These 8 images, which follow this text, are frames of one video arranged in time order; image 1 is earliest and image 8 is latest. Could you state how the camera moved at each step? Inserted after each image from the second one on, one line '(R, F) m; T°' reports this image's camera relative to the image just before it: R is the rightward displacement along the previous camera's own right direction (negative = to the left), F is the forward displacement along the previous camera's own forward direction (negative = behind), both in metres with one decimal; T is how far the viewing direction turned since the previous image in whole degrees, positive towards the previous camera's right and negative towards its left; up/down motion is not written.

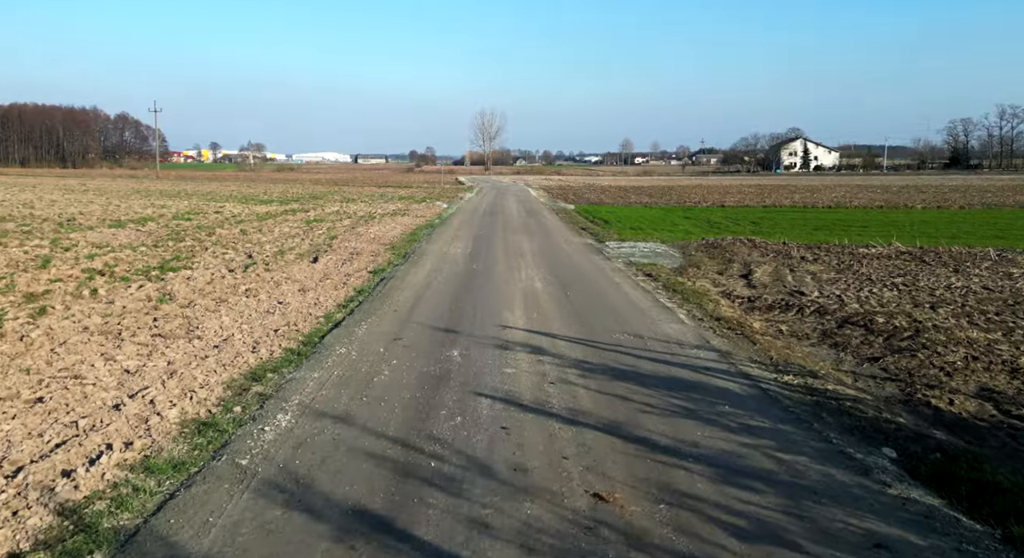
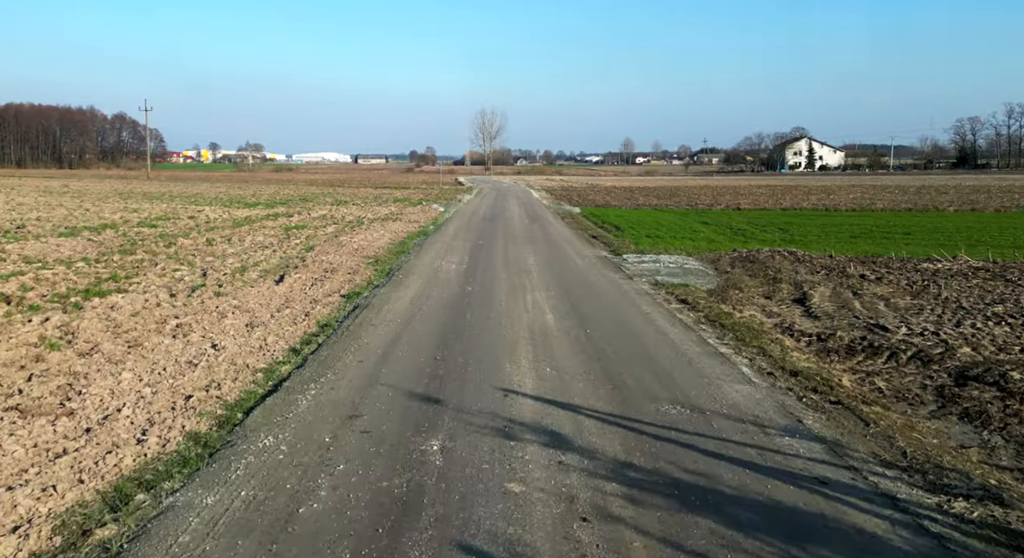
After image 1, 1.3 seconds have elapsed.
(0.0, +2.7) m; 0°
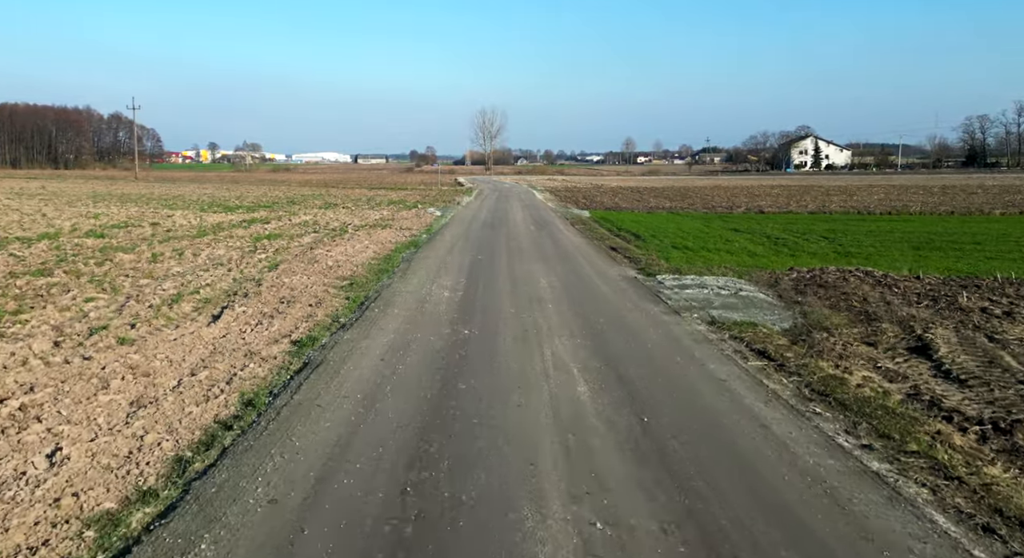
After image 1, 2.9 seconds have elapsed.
(-0.1, +3.3) m; 0°
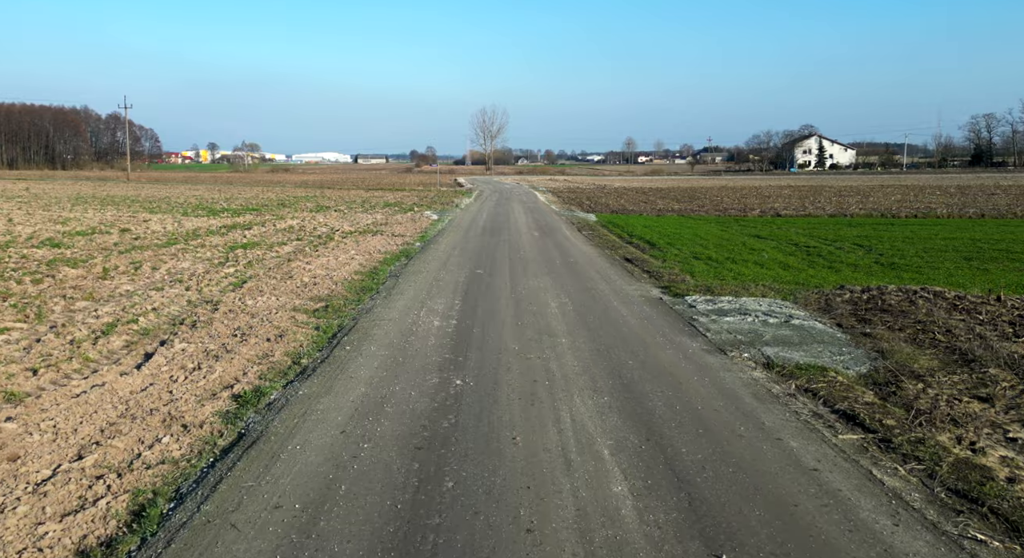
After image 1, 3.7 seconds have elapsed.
(0.0, +2.1) m; 0°
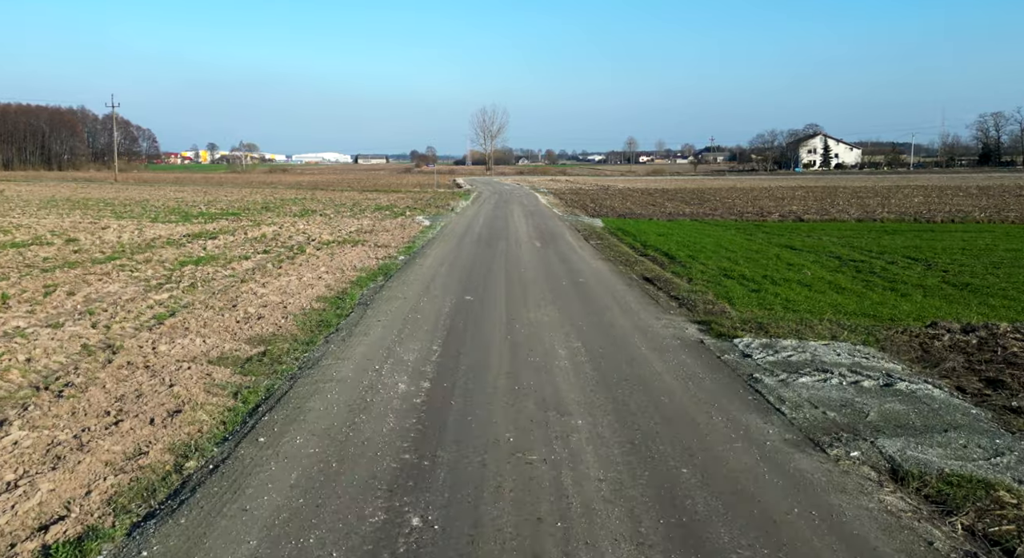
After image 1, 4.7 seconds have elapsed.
(+0.1, +2.9) m; 0°
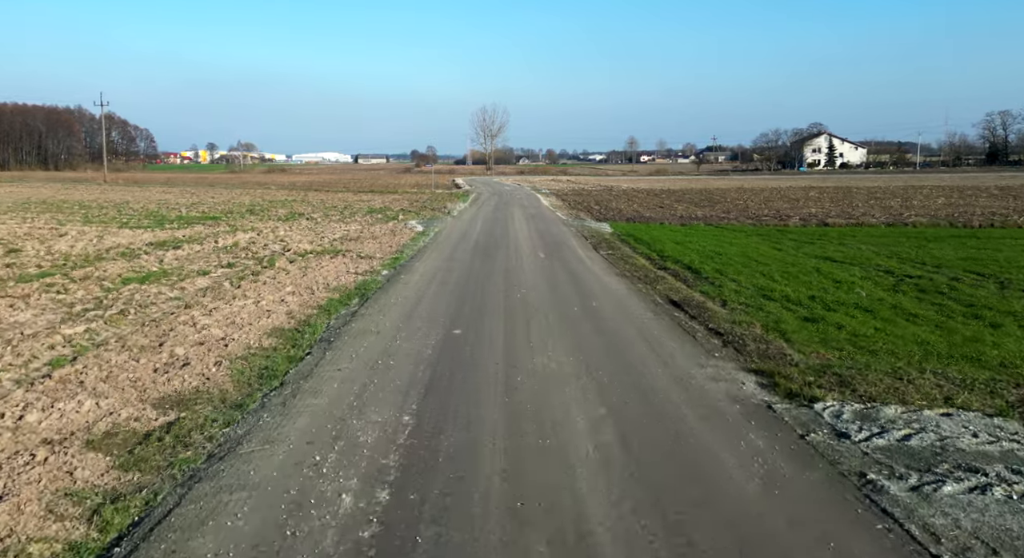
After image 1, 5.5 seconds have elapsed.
(0.0, +2.5) m; 0°
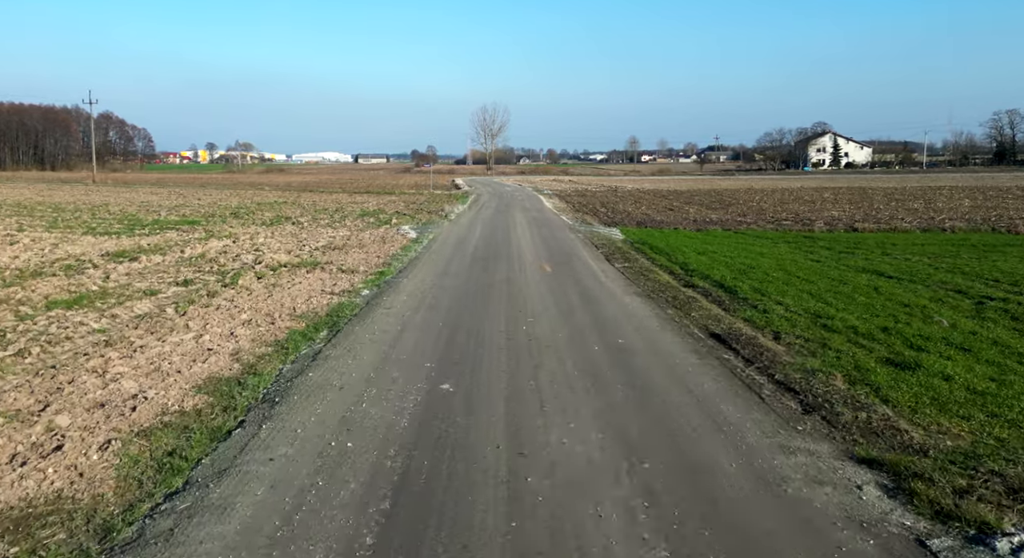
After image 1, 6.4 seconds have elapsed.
(0.0, +2.5) m; 0°
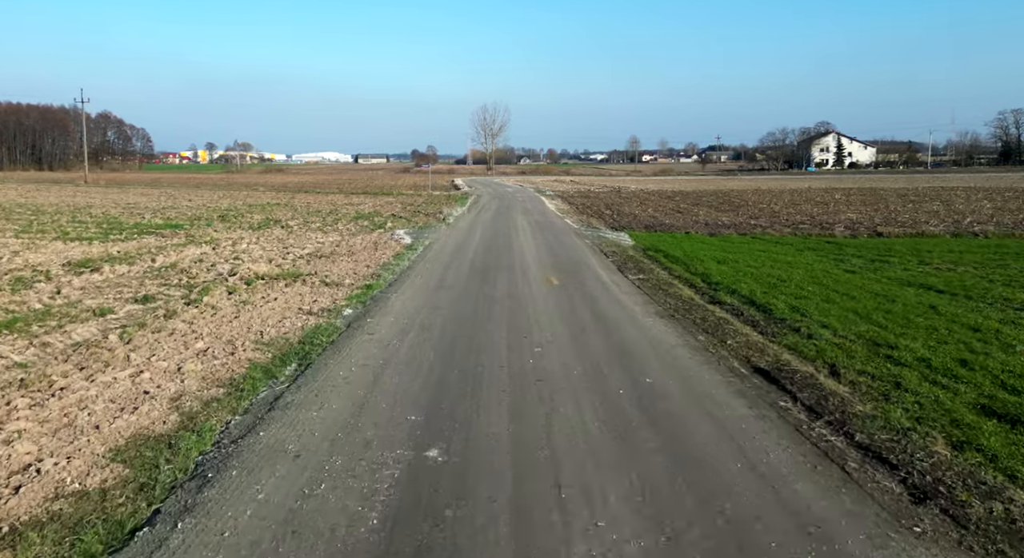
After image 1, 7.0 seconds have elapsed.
(0.0, +1.8) m; 0°
